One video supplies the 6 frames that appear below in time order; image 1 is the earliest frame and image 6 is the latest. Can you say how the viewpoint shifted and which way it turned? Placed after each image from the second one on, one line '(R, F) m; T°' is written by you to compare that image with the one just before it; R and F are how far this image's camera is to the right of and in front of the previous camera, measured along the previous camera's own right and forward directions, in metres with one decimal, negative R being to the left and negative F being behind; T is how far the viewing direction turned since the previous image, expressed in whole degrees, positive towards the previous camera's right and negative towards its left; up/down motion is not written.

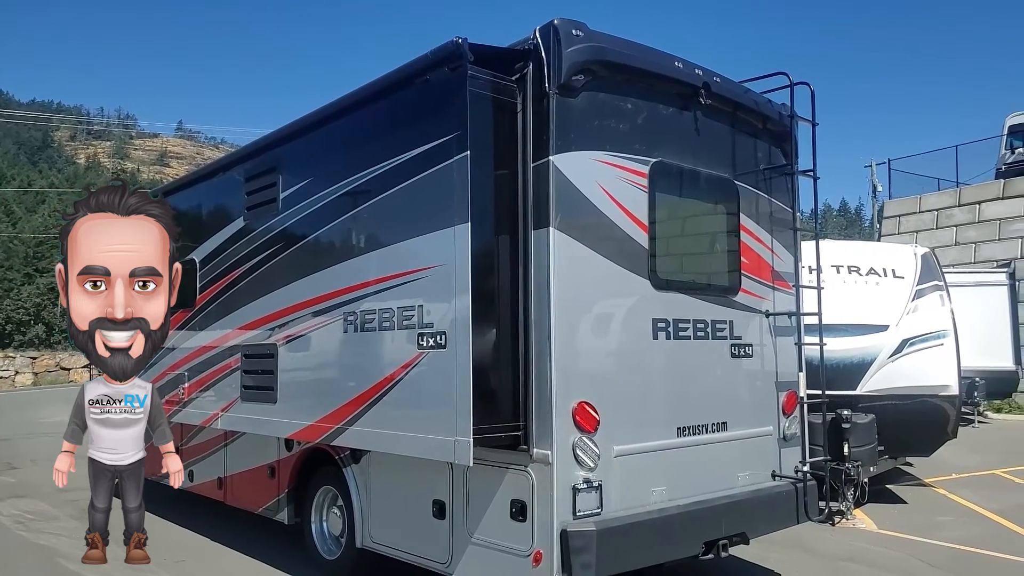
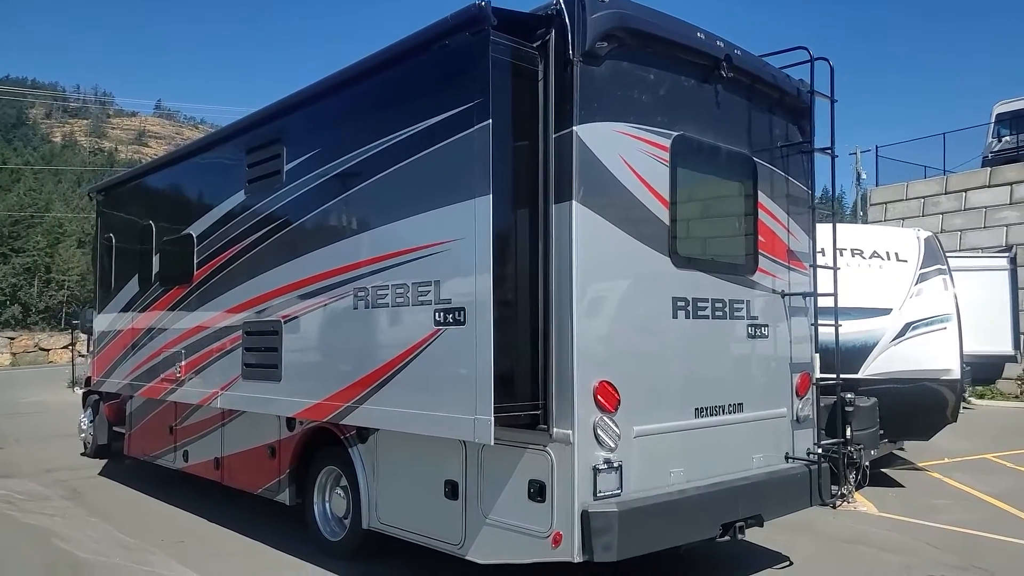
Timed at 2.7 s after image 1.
(-0.2, +0.1) m; +1°
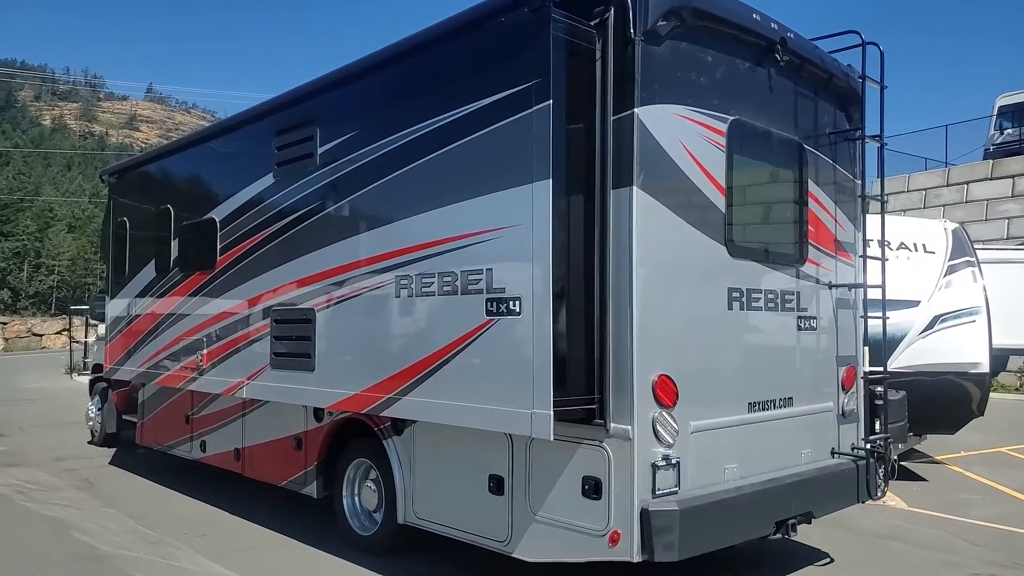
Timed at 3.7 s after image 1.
(-0.3, +0.2) m; +1°
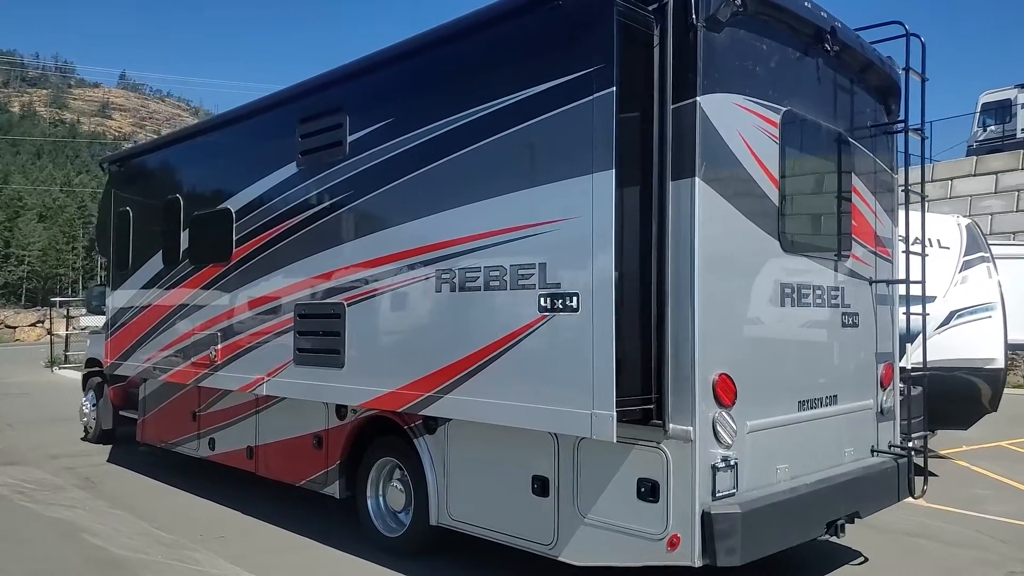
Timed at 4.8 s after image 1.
(-0.4, +0.2) m; +2°
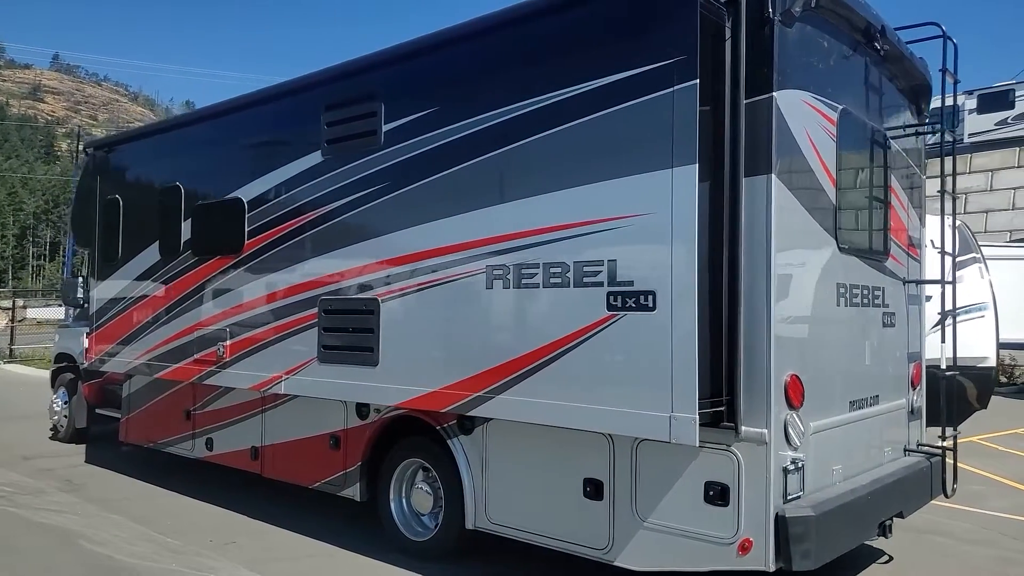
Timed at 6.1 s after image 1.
(-0.5, +0.2) m; +4°
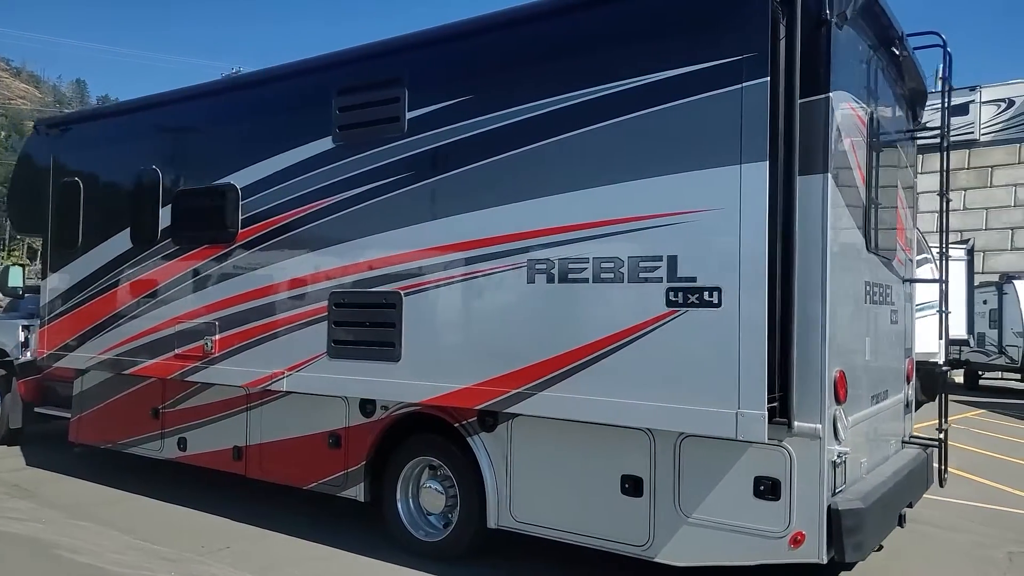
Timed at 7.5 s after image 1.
(-0.7, +0.1) m; +7°
